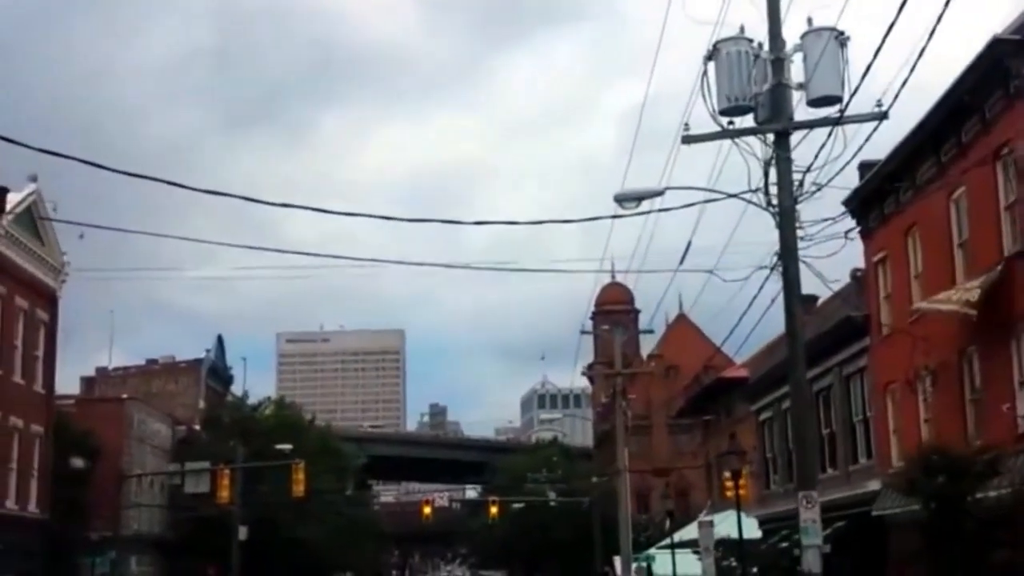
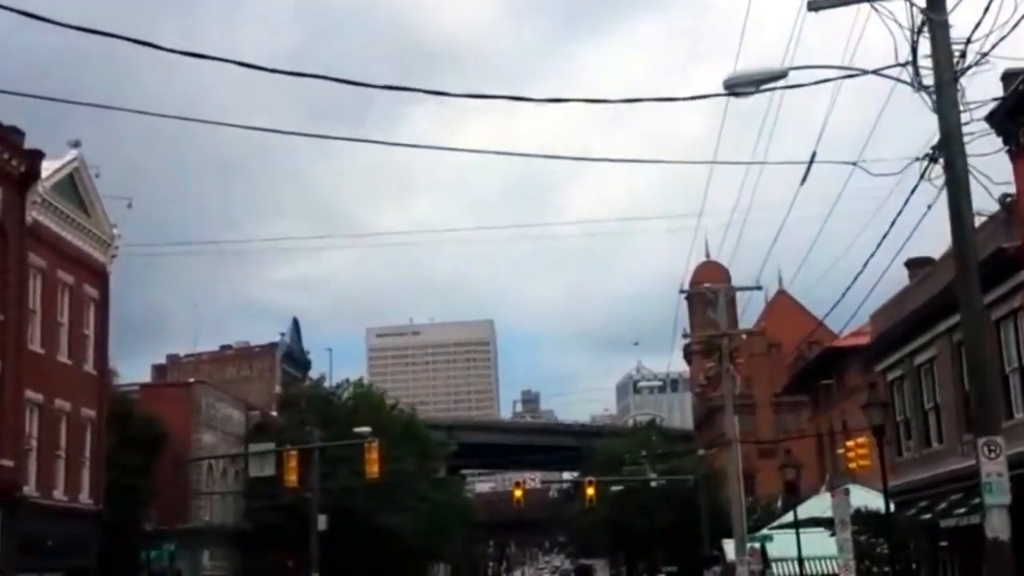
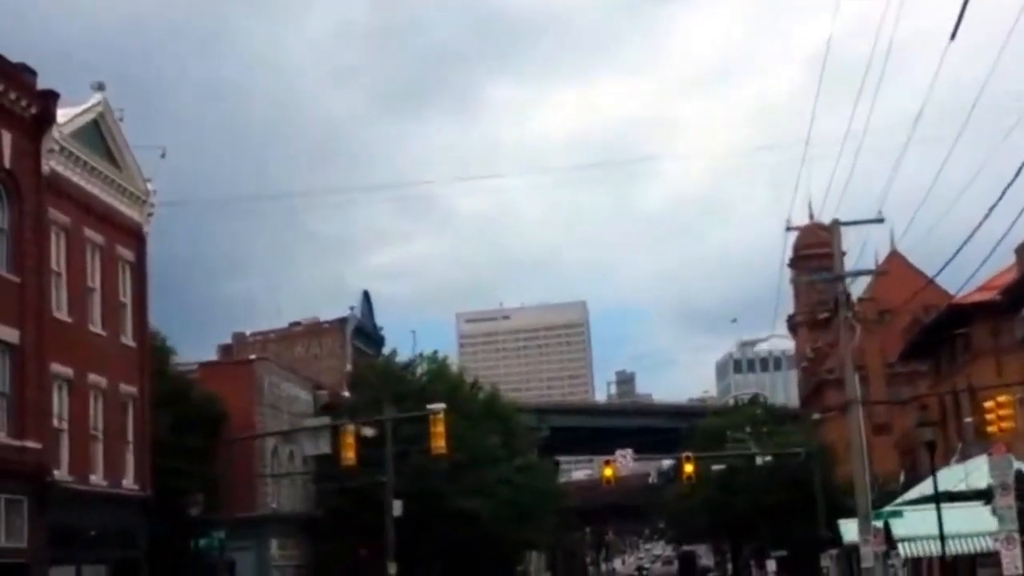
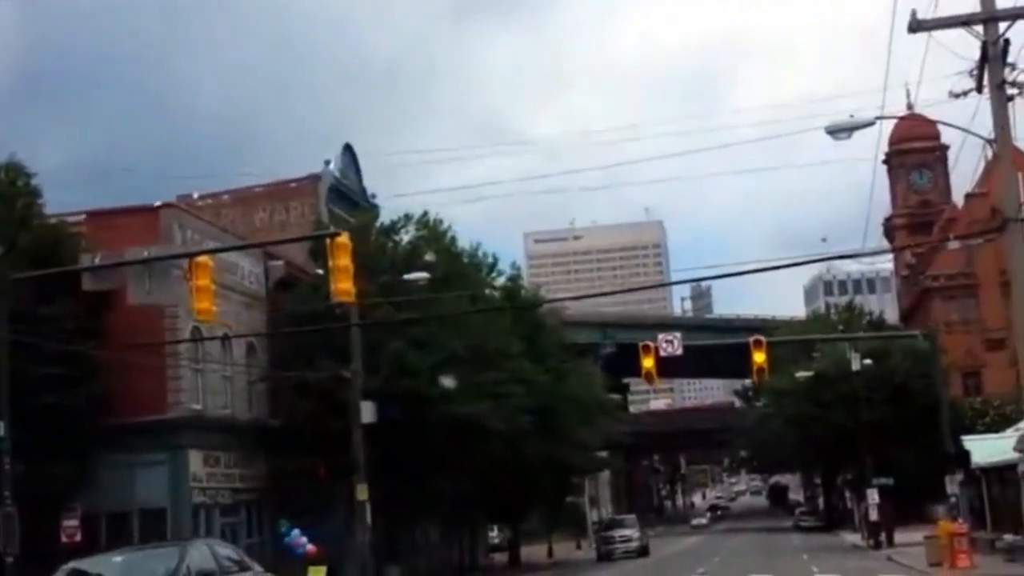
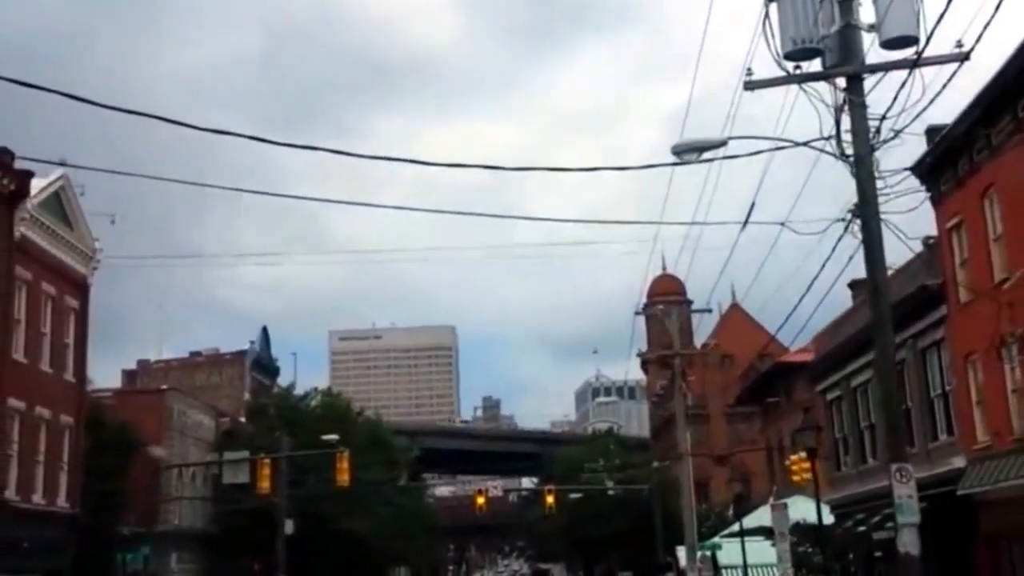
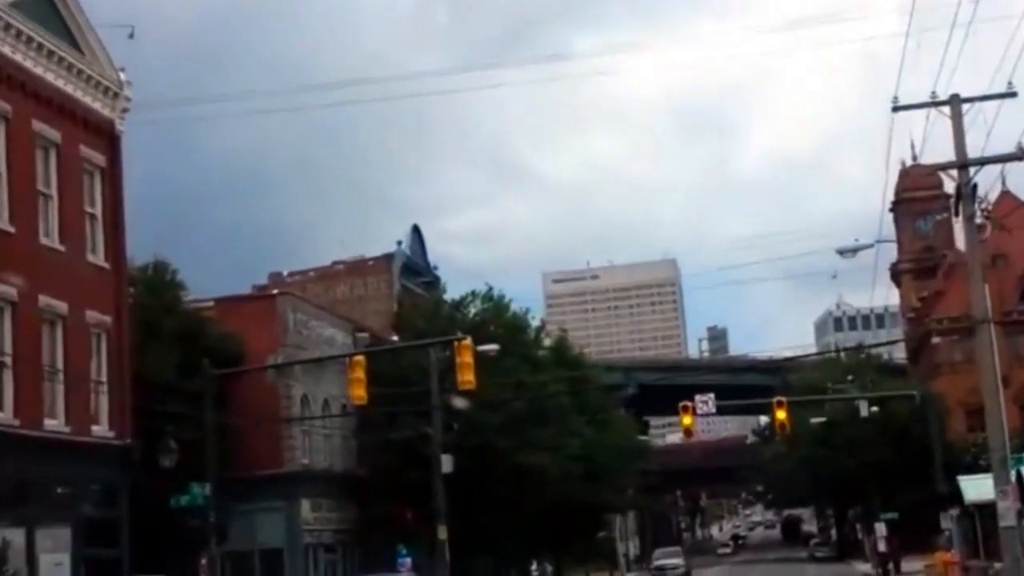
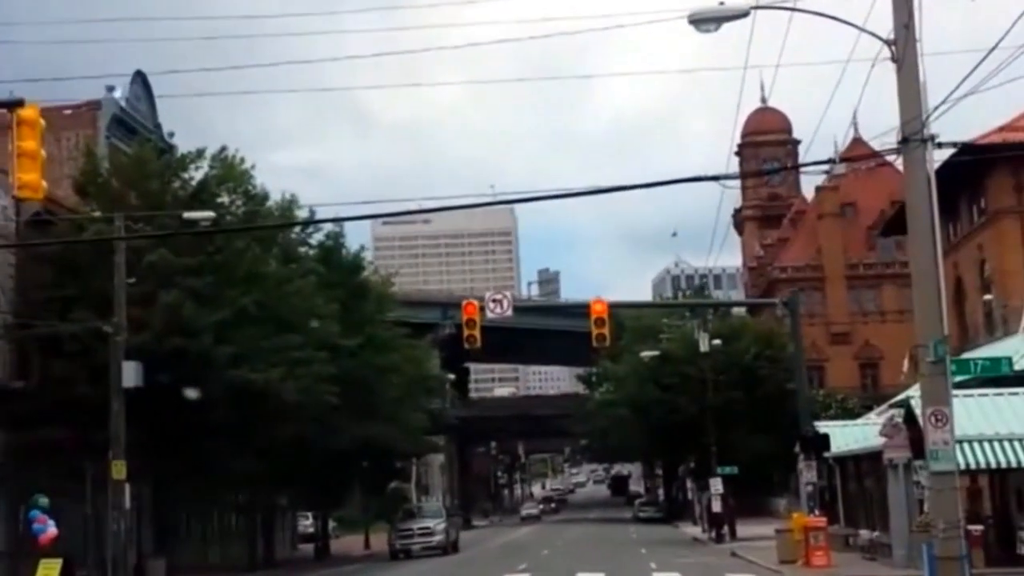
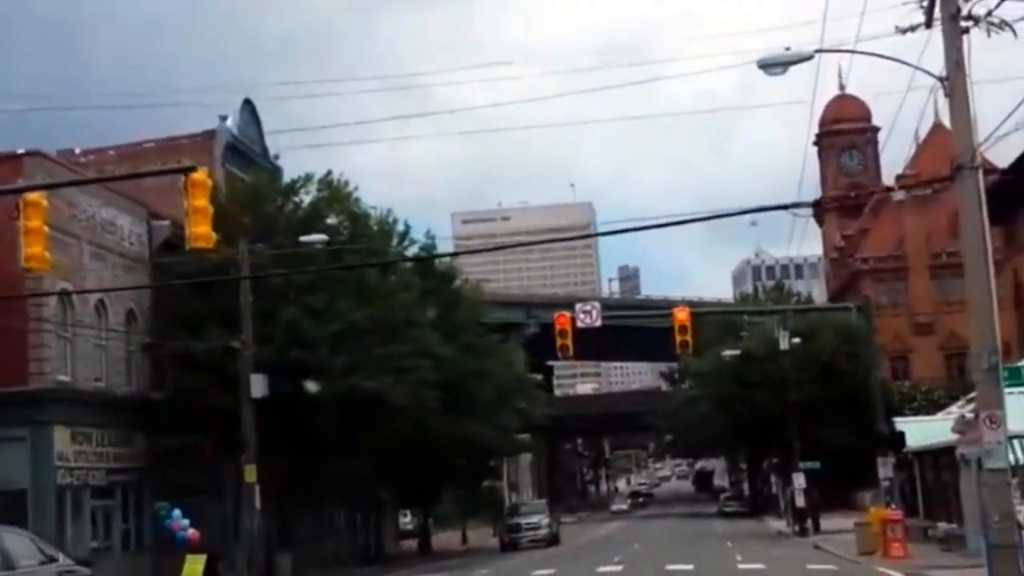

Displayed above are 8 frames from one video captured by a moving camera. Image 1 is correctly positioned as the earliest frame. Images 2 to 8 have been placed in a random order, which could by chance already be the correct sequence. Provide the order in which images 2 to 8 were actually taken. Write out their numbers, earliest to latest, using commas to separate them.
5, 2, 3, 6, 4, 8, 7
